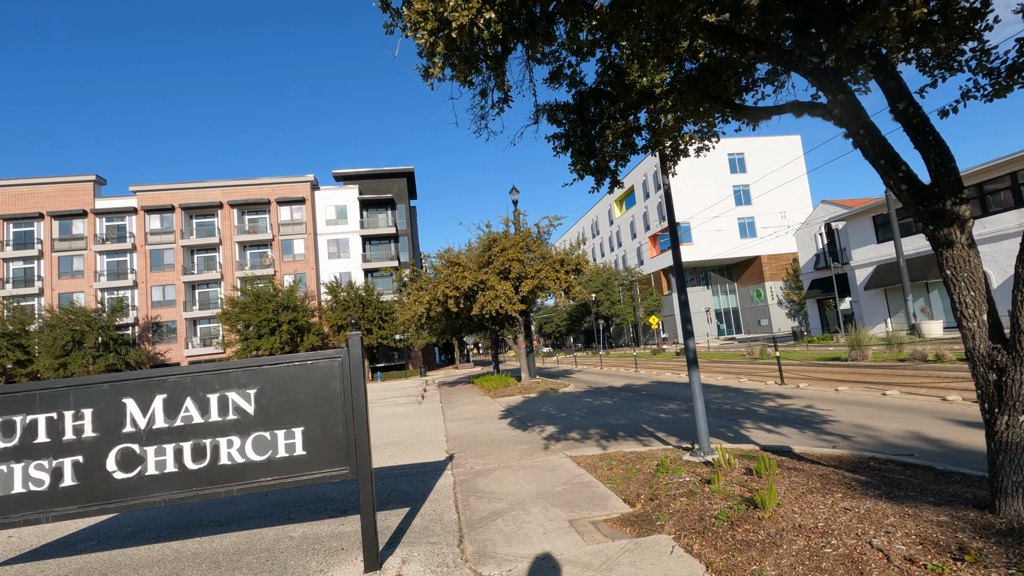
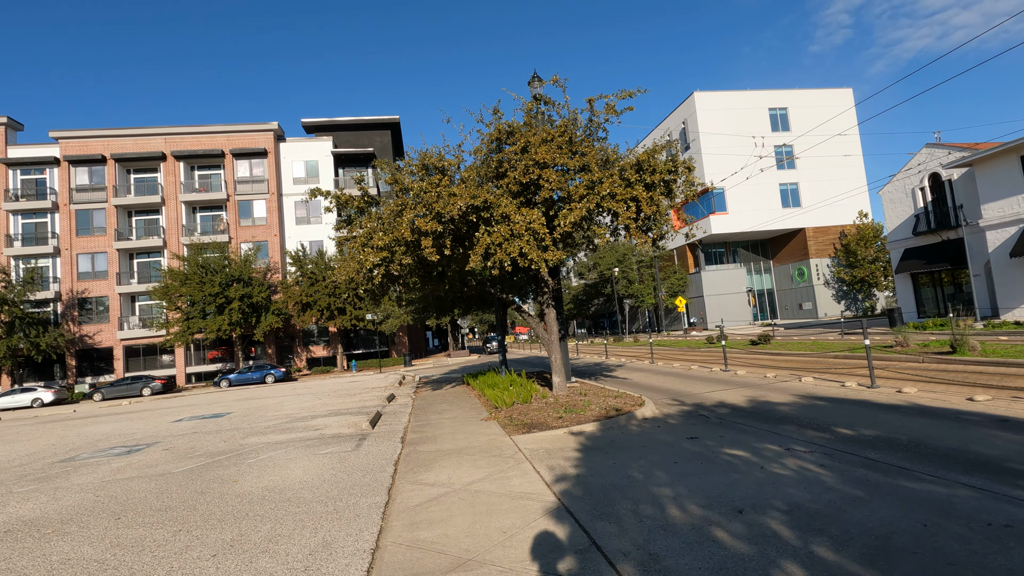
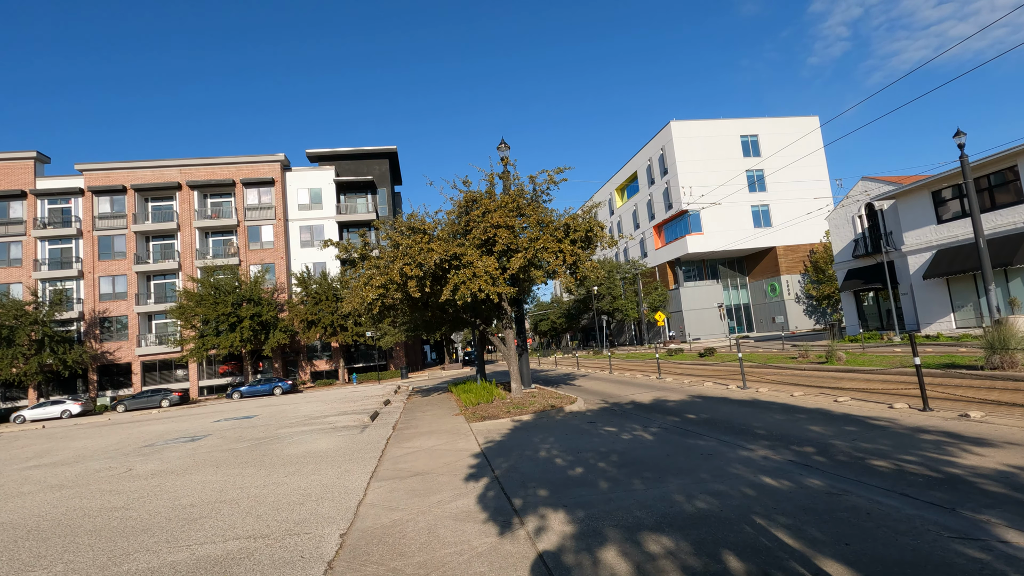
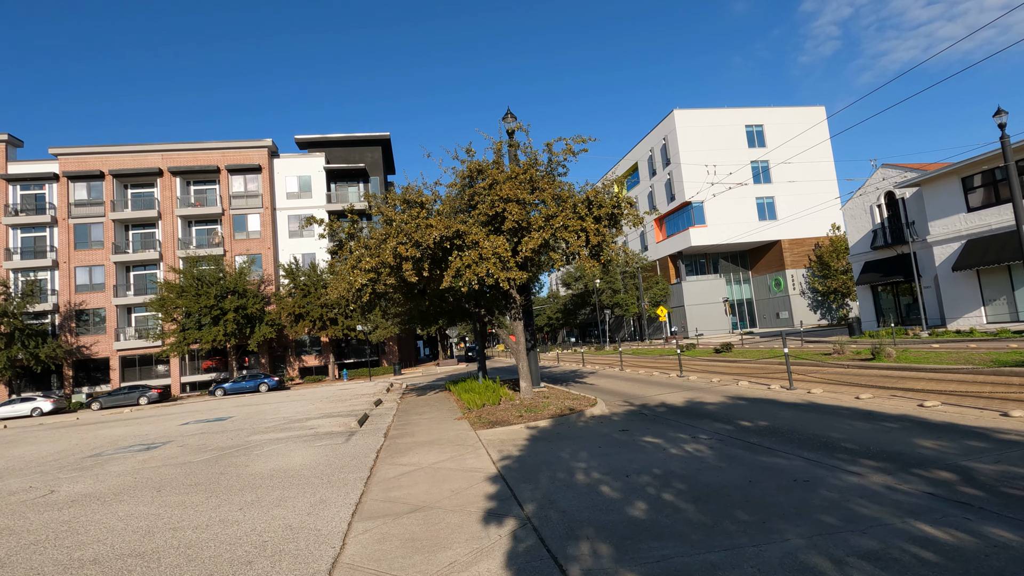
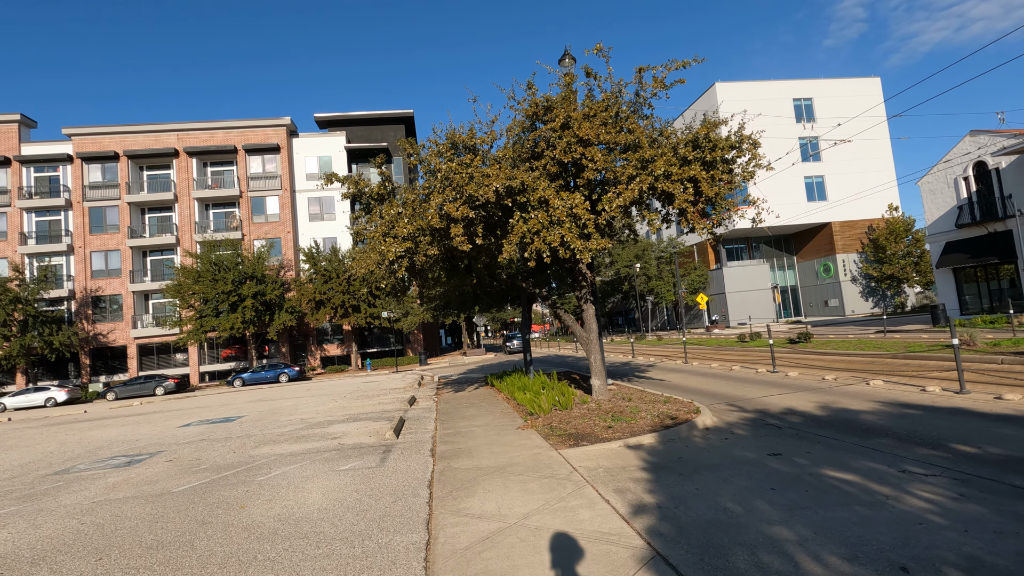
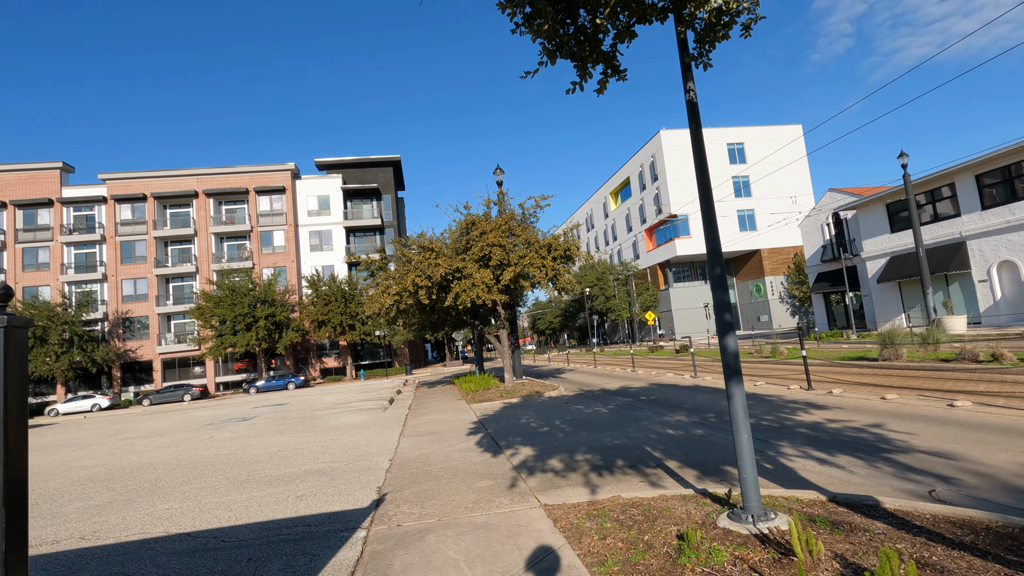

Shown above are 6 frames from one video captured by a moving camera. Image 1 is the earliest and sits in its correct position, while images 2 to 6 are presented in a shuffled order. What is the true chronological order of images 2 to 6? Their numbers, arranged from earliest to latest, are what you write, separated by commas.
6, 3, 4, 2, 5
